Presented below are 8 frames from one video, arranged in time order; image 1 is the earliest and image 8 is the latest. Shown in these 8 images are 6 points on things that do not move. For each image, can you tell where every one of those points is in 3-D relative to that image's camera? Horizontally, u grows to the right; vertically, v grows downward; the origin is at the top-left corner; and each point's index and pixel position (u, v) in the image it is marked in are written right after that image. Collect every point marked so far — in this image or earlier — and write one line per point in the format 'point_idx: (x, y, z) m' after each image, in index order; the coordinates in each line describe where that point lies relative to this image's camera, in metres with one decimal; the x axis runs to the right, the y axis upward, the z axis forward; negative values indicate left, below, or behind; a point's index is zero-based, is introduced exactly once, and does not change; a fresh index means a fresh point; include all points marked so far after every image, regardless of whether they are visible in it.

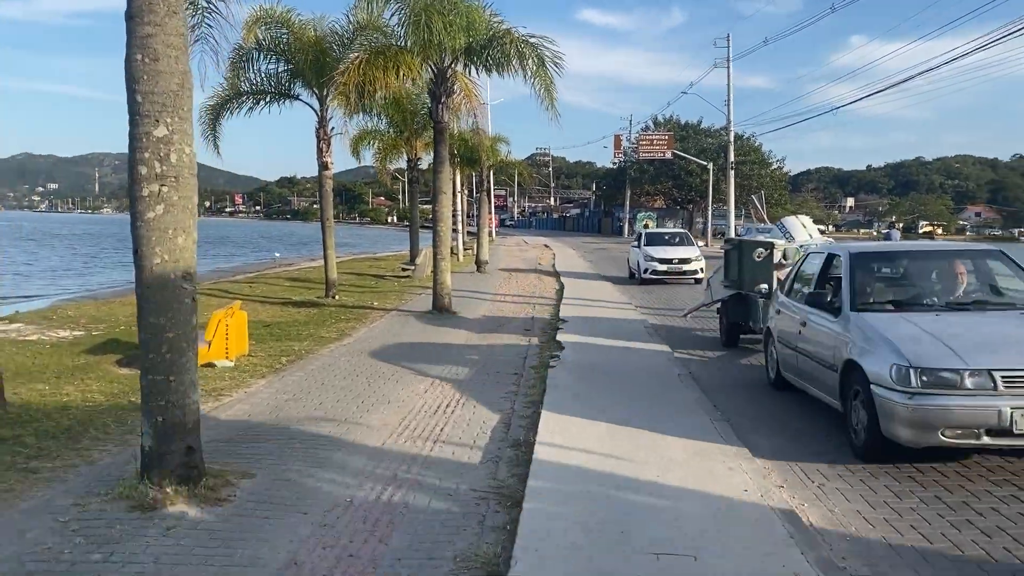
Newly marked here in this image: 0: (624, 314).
0: (+1.9, -0.4, +14.3) m
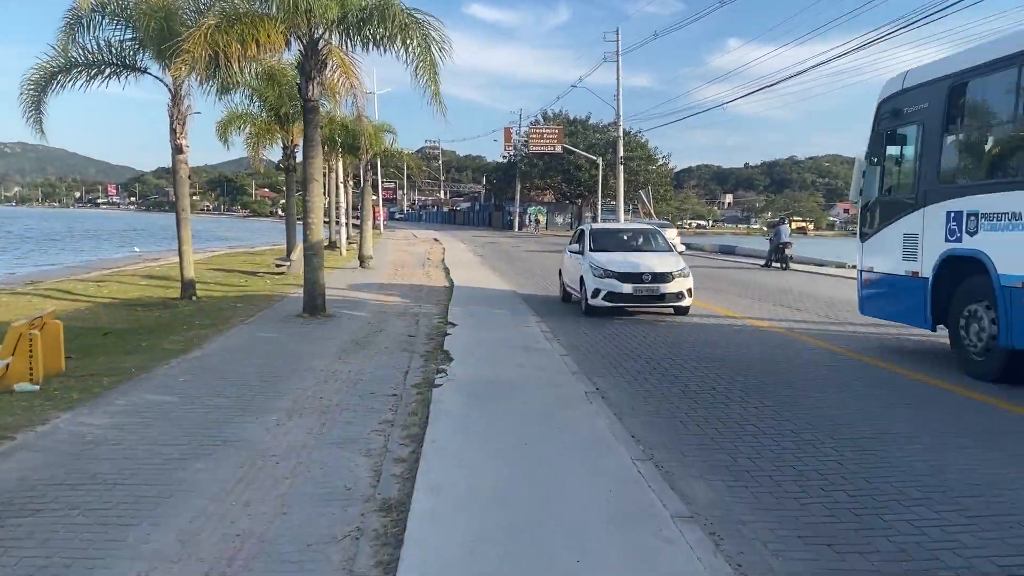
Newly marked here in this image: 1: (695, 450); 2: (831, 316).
0: (+0.1, -0.4, +13.0) m
1: (+1.2, -1.1, +5.8) m
2: (+5.3, -0.5, +14.1) m
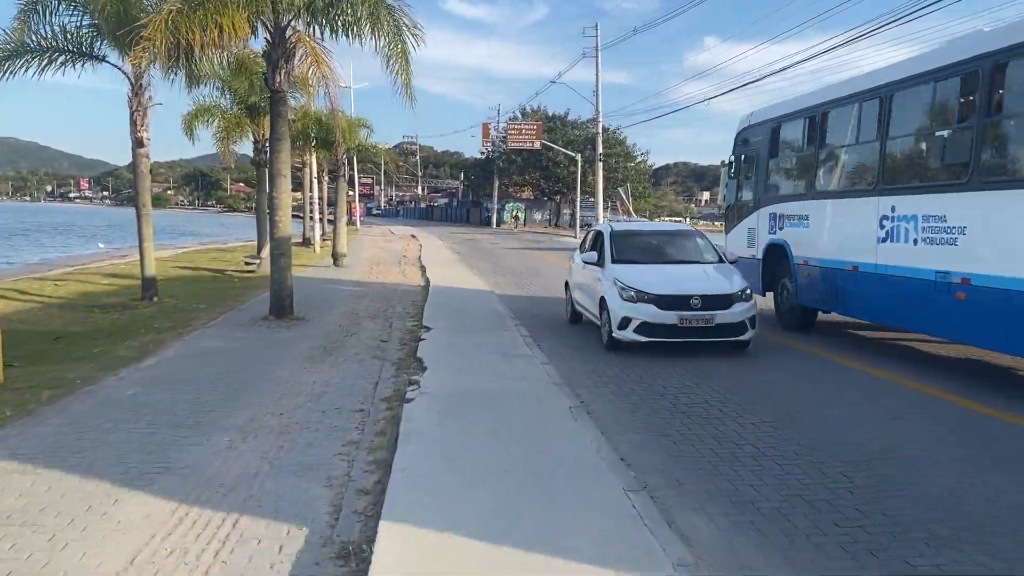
0: (-0.2, -0.5, +12.4) m
1: (+1.1, -1.2, +5.3) m
2: (+4.9, -0.5, +13.6) m
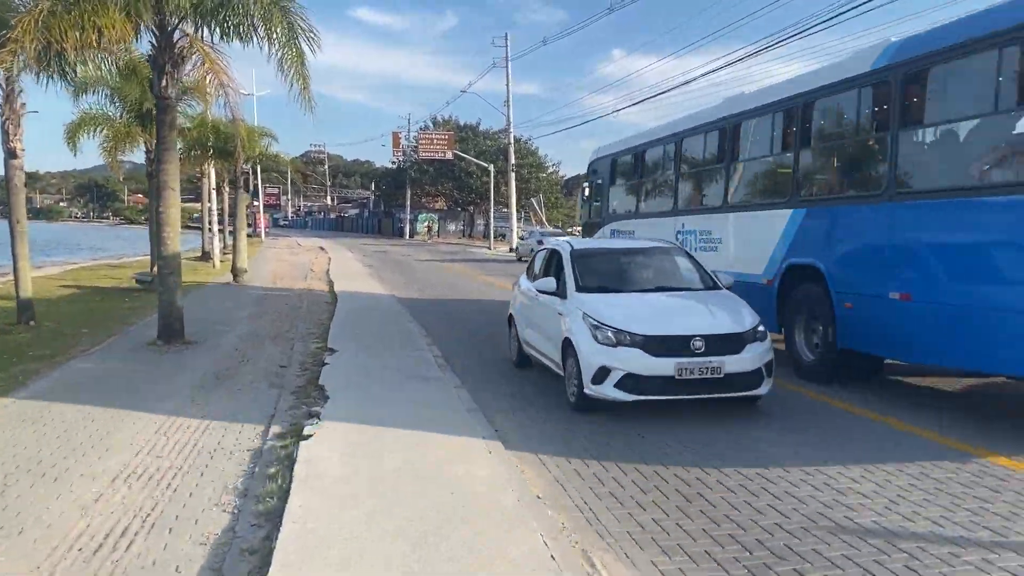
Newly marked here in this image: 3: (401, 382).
0: (-1.4, -0.7, +11.9) m
1: (+0.6, -1.3, +4.9) m
2: (+3.5, -0.7, +13.6) m
3: (-1.1, -1.0, +8.6) m
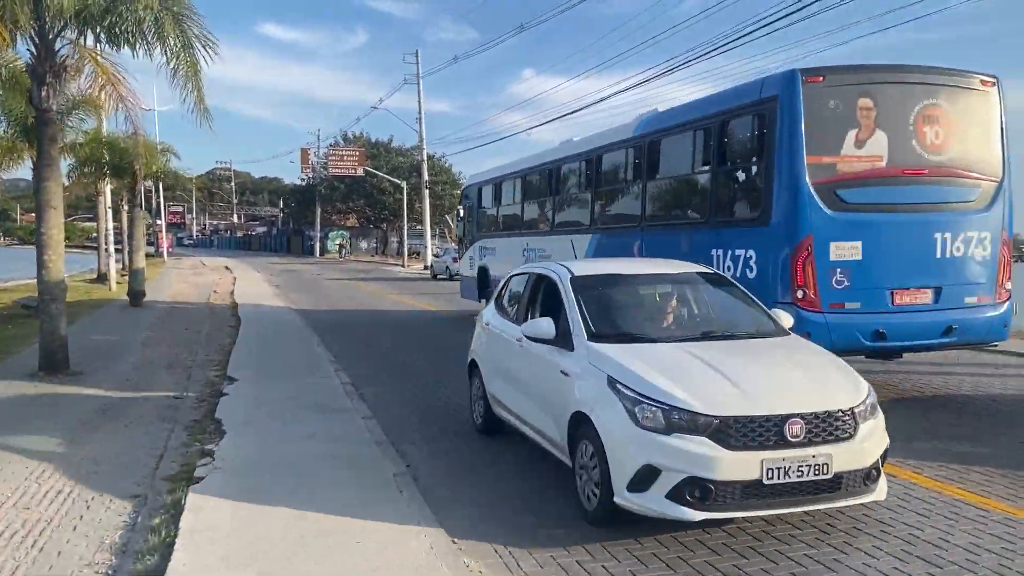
0: (-2.6, -1.0, +11.3) m
1: (+0.1, -1.4, +4.5) m
2: (+2.2, -1.0, +13.5) m
3: (-1.9, -1.2, +8.0) m
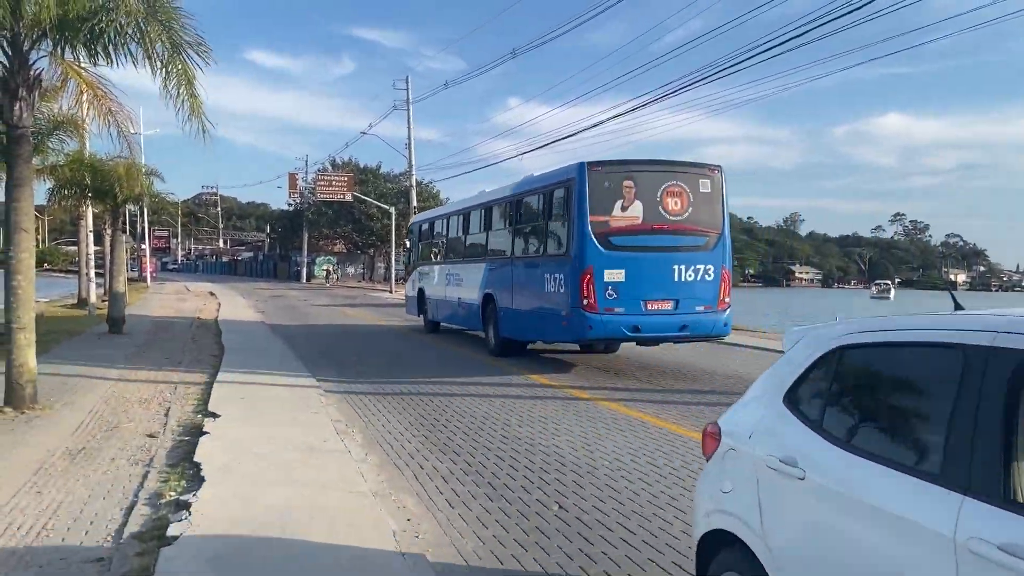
0: (-2.6, -1.4, +10.6) m
1: (+0.2, -1.6, +3.8) m
2: (+2.1, -1.5, +12.9) m
3: (-1.9, -1.5, +7.3) m
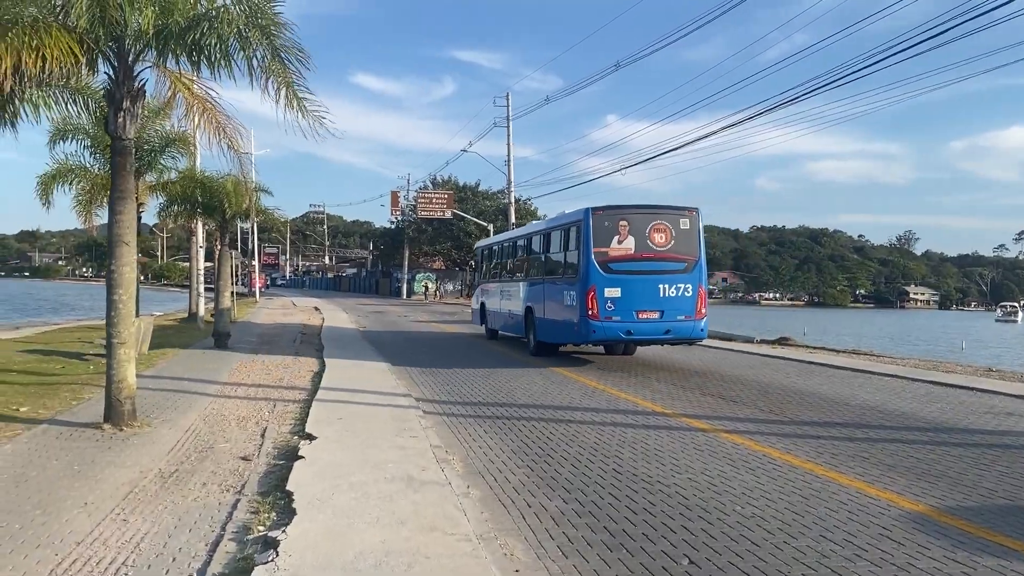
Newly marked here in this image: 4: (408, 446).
0: (-1.3, -1.6, +10.1) m
1: (+0.8, -1.7, +3.0) m
2: (+3.7, -1.7, +11.8) m
3: (-0.9, -1.6, +6.7) m
4: (-1.0, -1.6, +8.6) m
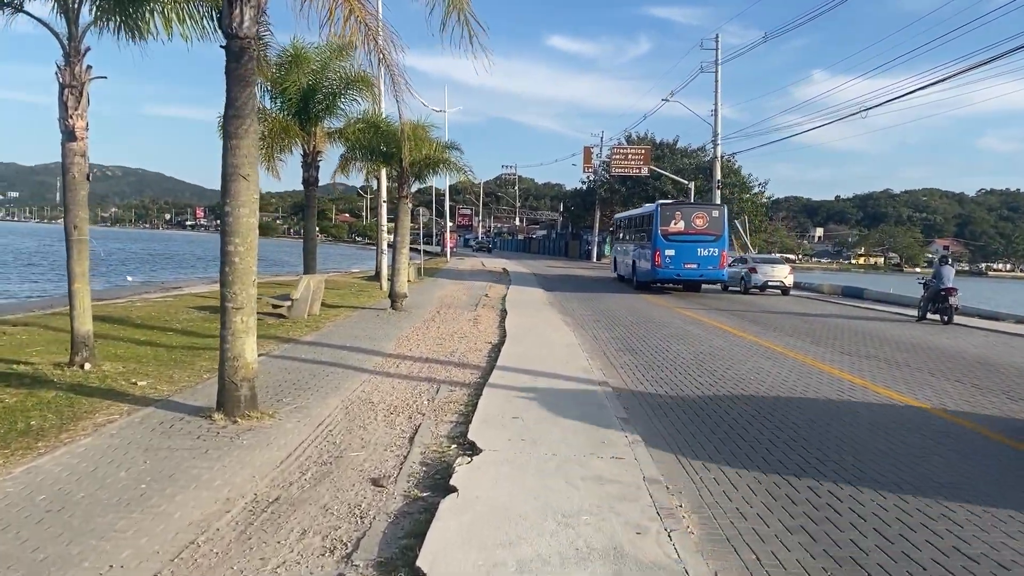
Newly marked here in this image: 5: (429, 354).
0: (+0.8, -1.2, +7.2) m
1: (+1.2, -1.6, -0.1) m
2: (+6.0, -1.4, +7.8) m
3: (+0.4, -1.4, +3.9) m
4: (+0.7, -1.3, +5.7) m
5: (-1.2, -1.0, +12.0) m
